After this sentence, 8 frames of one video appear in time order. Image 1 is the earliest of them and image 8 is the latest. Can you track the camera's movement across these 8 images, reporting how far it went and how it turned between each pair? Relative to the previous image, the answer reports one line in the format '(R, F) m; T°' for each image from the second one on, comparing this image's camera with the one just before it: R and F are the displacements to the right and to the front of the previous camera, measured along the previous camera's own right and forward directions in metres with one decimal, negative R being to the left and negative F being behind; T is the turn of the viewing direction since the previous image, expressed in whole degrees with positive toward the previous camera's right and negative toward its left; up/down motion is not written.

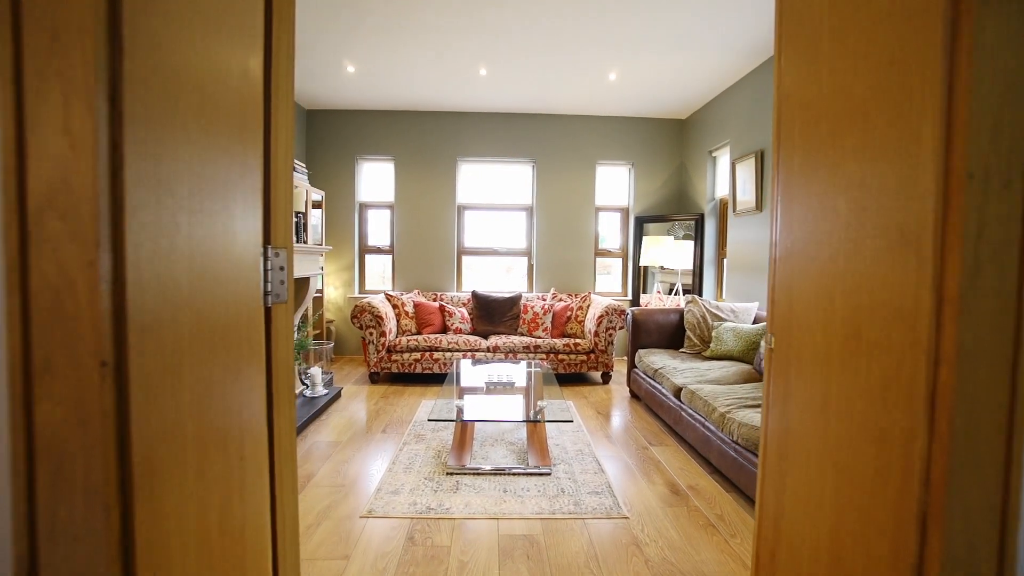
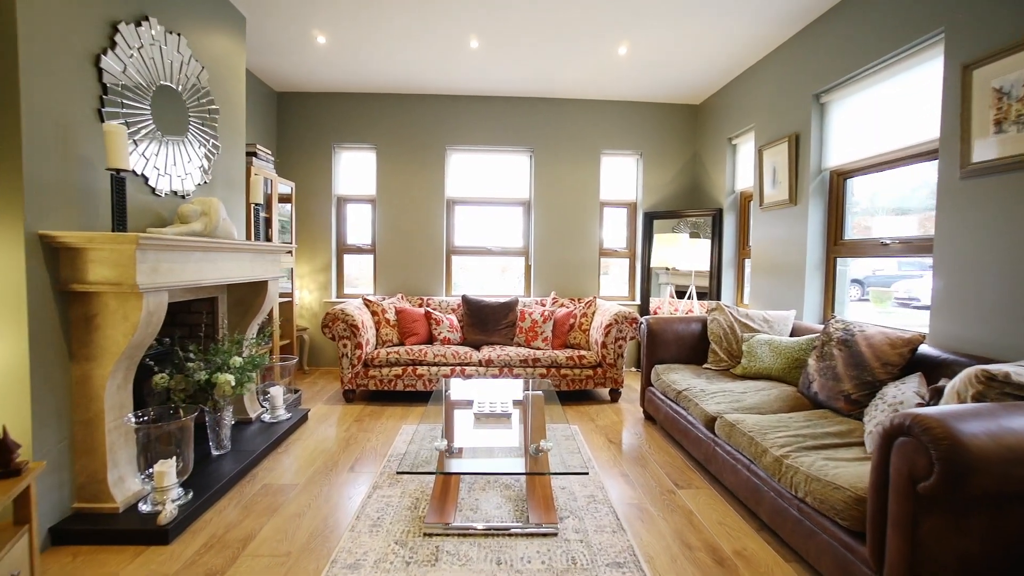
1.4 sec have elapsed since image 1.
(0.0, +0.5) m; +1°
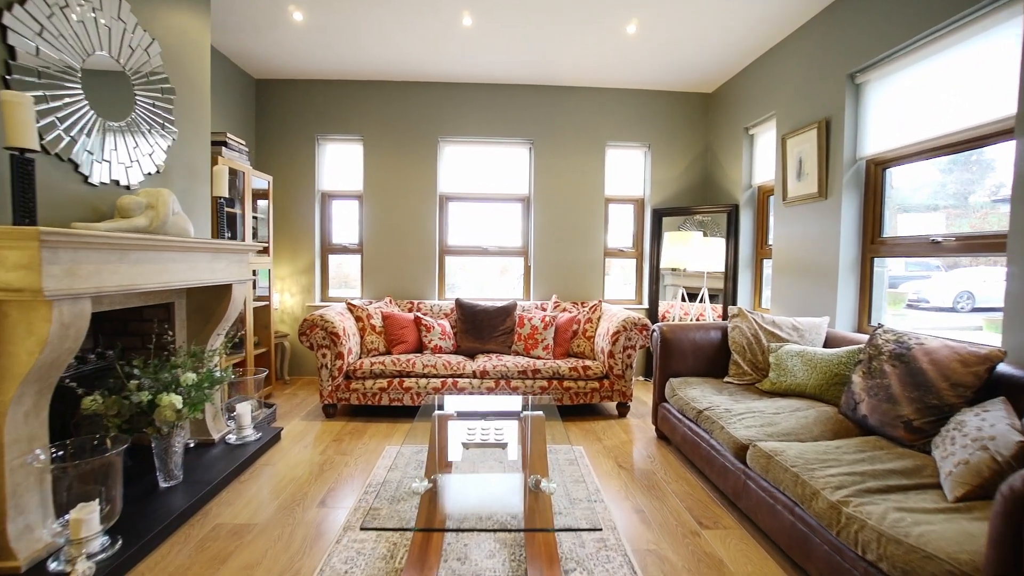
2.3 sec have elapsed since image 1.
(0.0, +0.3) m; 0°
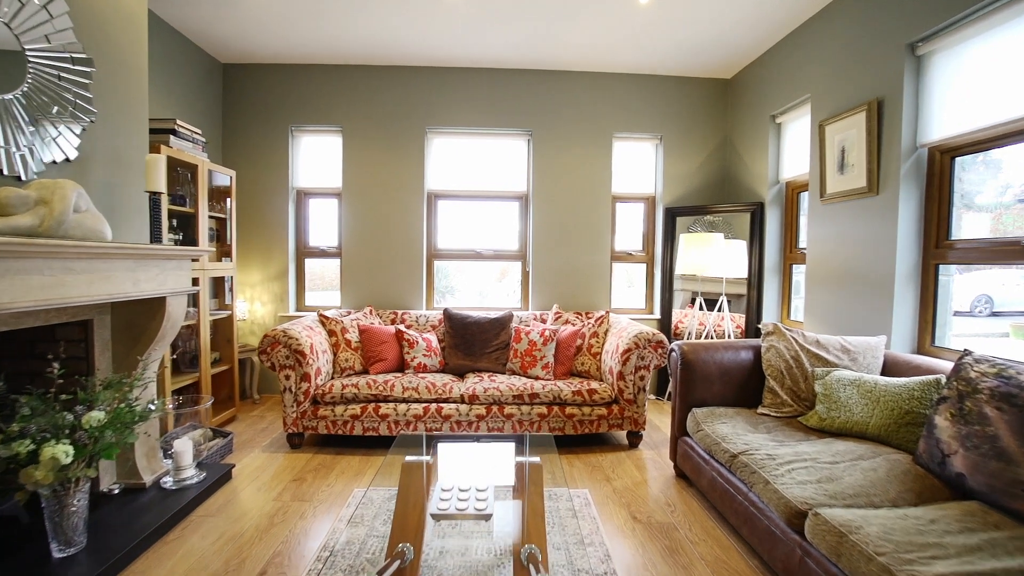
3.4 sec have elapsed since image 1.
(0.0, +0.4) m; 0°
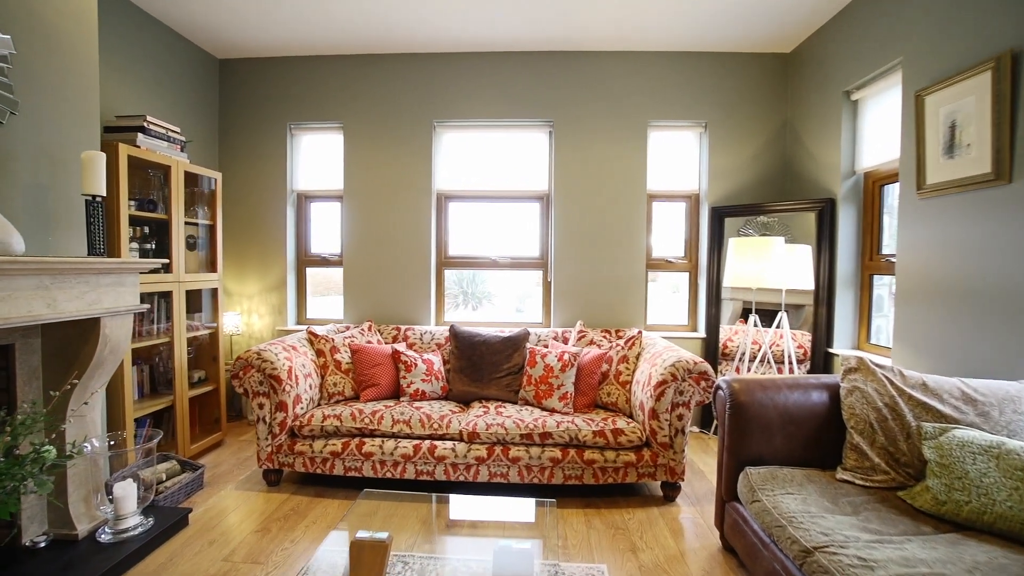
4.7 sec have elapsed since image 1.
(+0.2, +0.5) m; -5°
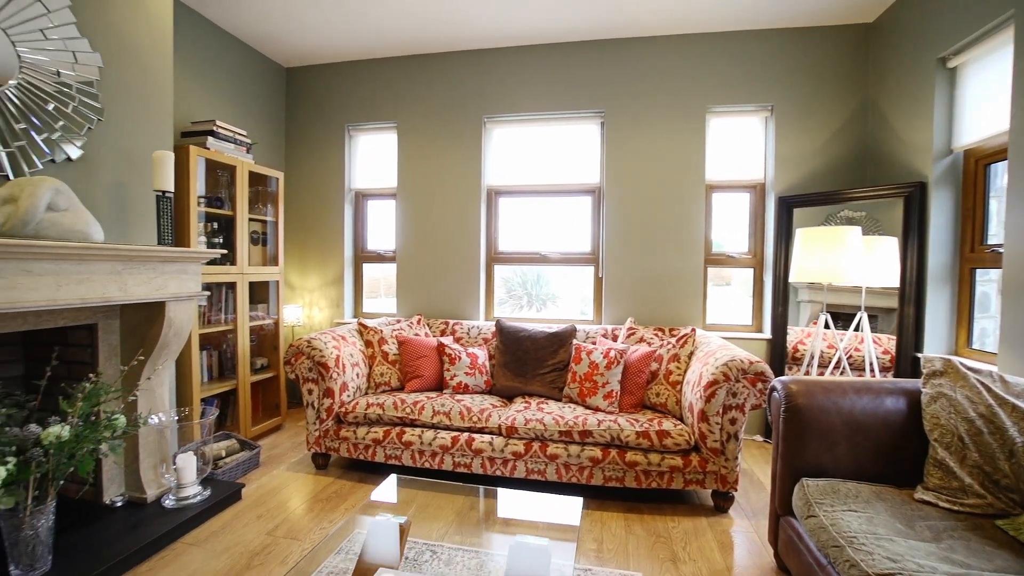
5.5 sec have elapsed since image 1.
(+0.1, +0.1) m; -8°
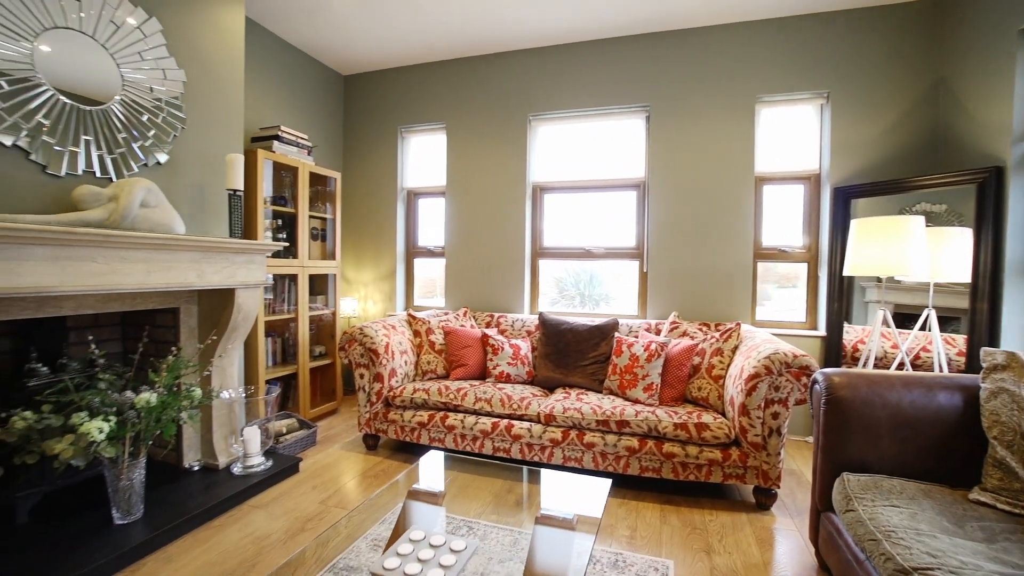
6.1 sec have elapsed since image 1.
(+0.1, -0.1) m; -7°
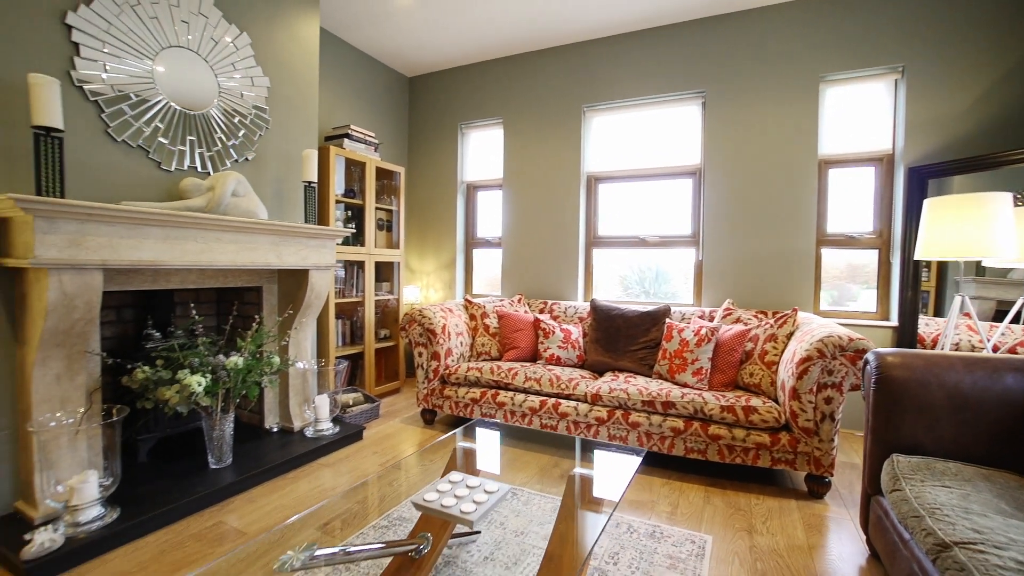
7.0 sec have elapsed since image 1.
(+0.1, -0.1) m; -8°
